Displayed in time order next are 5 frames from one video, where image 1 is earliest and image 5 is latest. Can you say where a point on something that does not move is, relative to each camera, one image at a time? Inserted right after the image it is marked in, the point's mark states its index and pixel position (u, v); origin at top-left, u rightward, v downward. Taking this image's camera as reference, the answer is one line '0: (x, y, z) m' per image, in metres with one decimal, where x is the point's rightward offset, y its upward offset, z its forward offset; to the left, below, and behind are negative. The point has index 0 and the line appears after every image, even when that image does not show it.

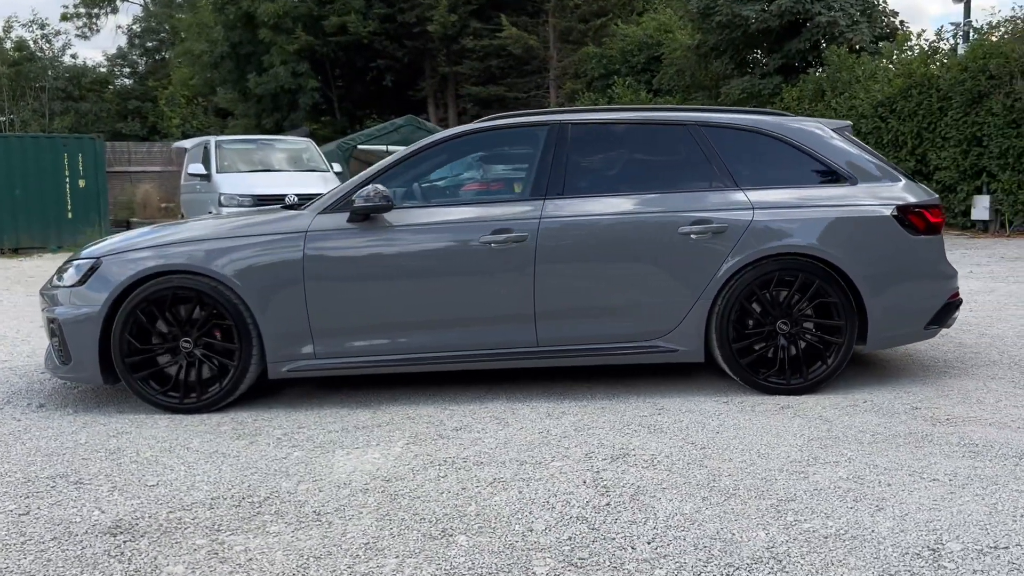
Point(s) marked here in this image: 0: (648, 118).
0: (+0.8, +1.0, +5.0) m
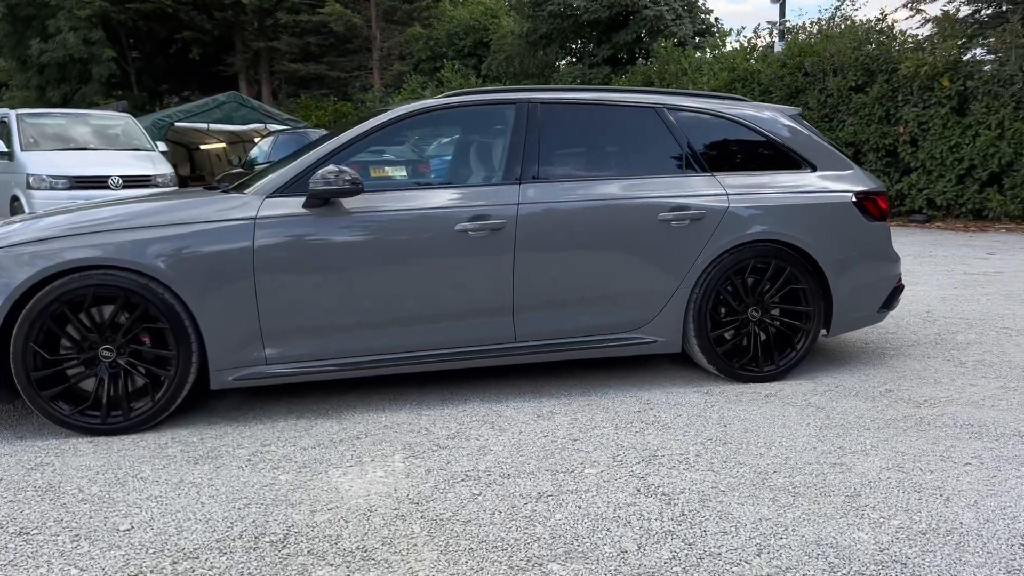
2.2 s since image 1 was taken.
0: (+0.6, +1.0, +4.8) m
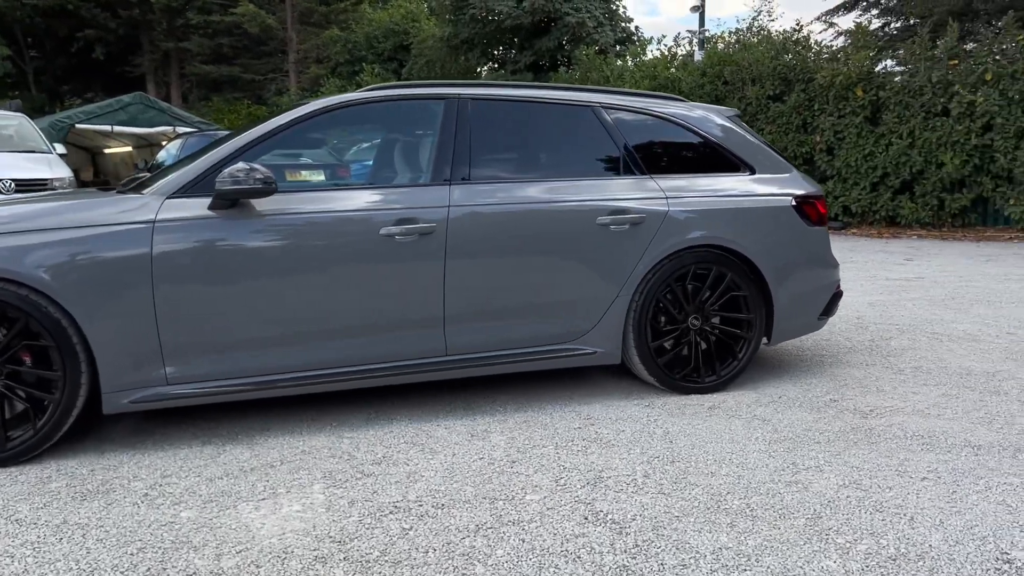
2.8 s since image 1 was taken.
0: (+0.2, +1.0, +4.5) m
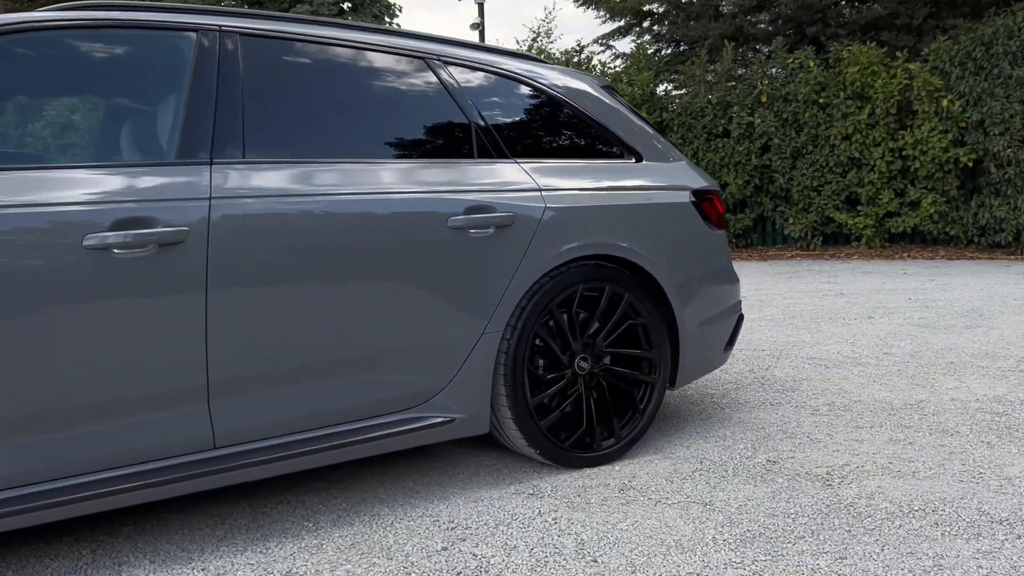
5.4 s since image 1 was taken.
0: (-0.5, +0.9, +3.0) m
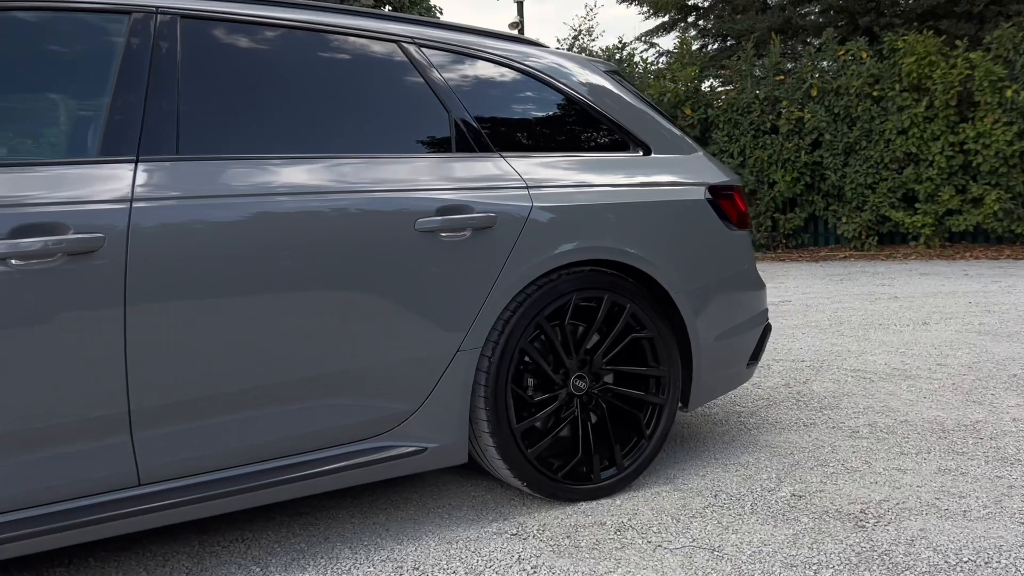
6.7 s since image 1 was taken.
0: (-0.6, +0.8, +2.7) m
